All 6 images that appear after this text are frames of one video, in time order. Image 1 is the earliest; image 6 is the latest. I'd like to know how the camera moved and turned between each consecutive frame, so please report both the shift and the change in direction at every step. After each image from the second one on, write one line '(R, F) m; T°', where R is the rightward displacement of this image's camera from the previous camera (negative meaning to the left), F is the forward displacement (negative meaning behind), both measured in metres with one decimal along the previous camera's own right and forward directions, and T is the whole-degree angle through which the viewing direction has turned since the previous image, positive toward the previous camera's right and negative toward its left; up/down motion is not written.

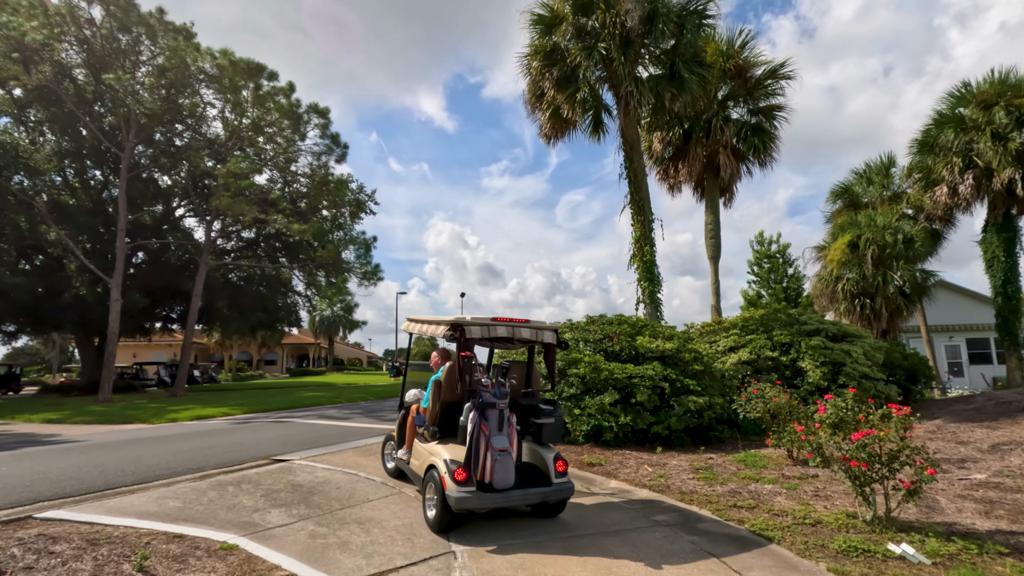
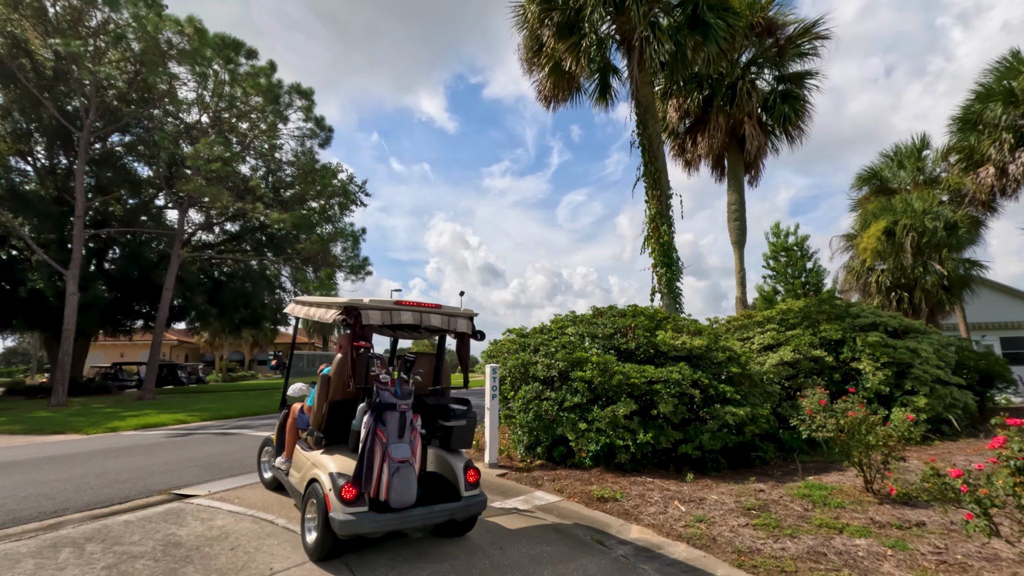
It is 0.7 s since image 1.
(+0.2, +2.0) m; 0°
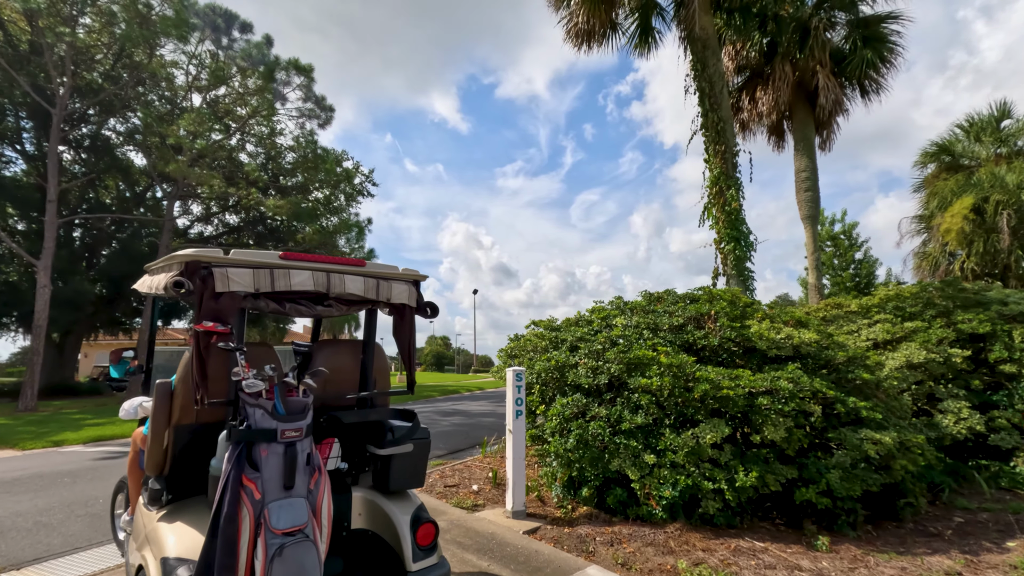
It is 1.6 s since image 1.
(-0.2, +2.3) m; -1°
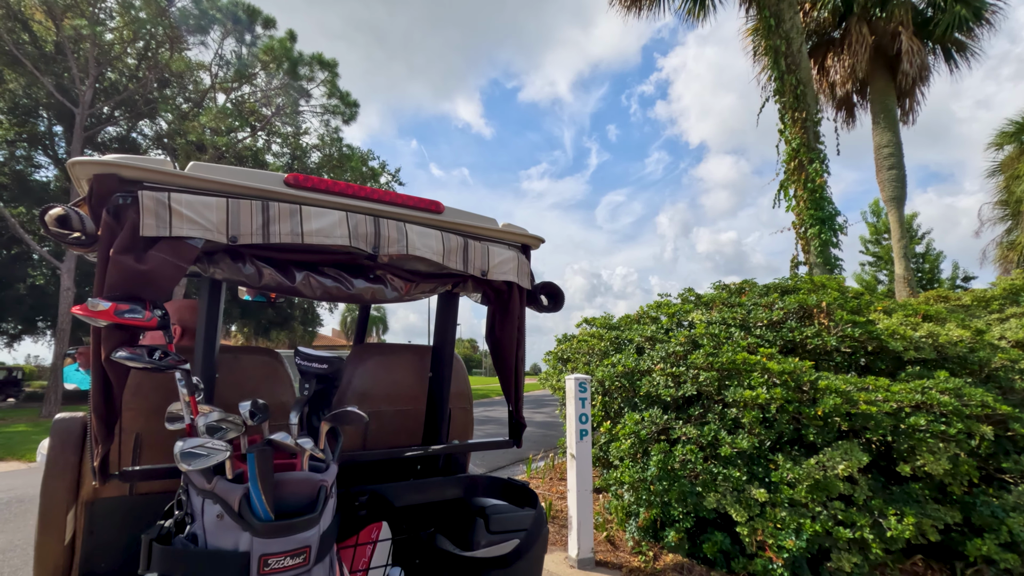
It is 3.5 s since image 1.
(-0.3, +1.1) m; -3°
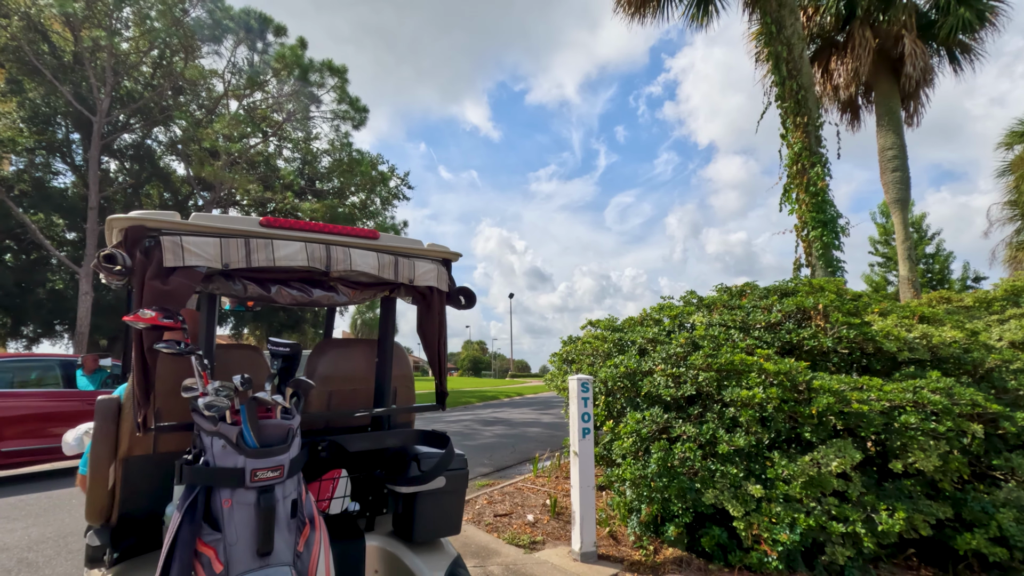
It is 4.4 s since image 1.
(0.0, -0.2) m; -1°
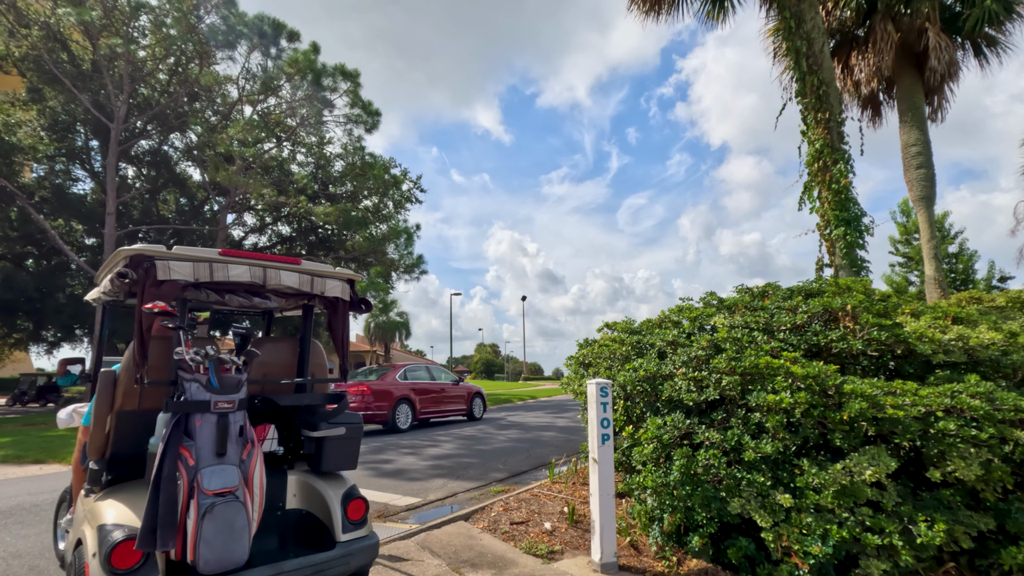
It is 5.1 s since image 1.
(0.0, +0.1) m; -1°
